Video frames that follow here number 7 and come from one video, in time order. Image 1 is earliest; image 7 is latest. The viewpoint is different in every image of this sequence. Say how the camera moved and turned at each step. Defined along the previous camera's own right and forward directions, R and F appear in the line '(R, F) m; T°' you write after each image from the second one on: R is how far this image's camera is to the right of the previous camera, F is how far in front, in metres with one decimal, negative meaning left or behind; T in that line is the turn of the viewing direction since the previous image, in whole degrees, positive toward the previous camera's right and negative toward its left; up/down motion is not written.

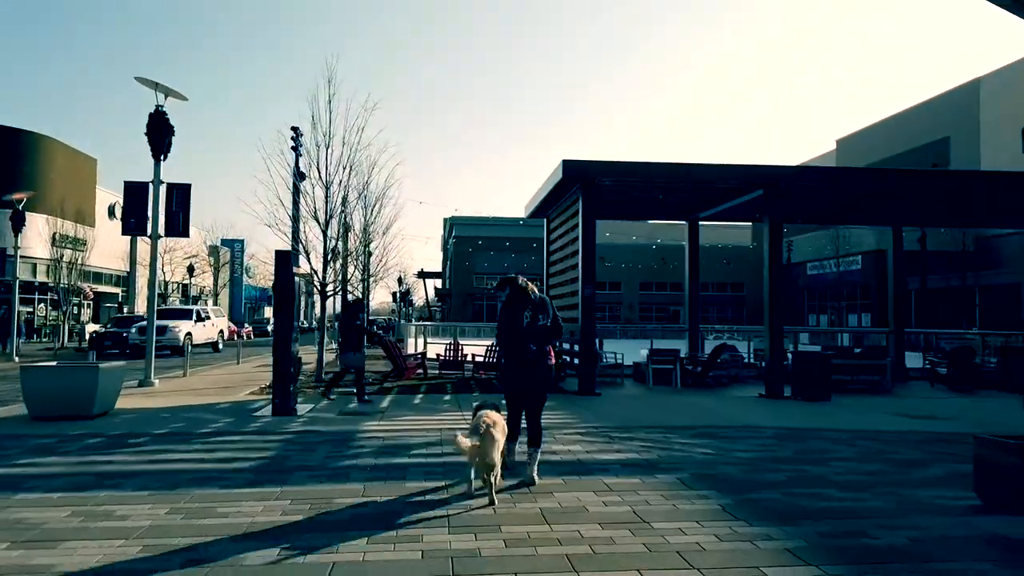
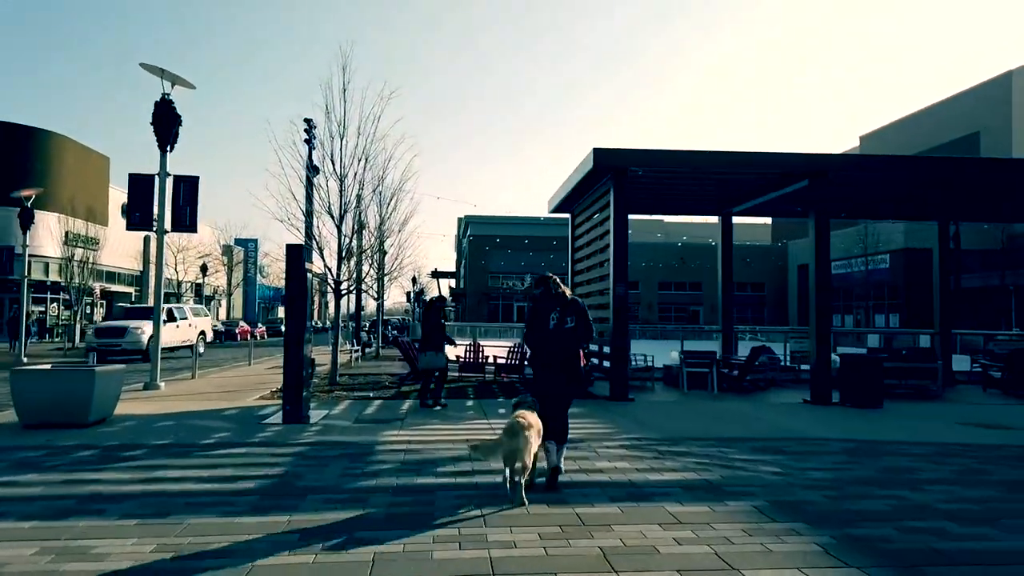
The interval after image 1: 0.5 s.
(-0.3, +1.0) m; -1°
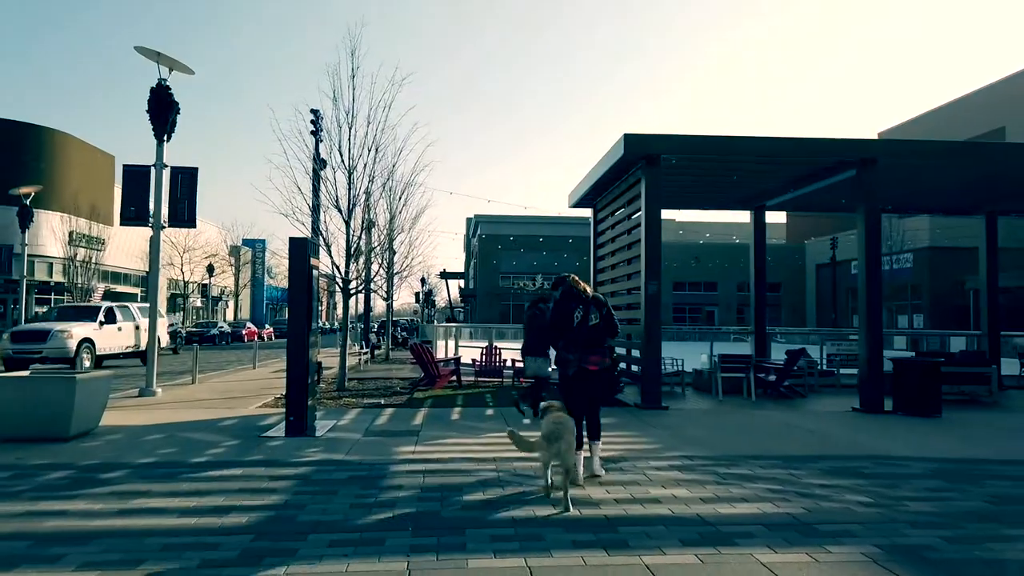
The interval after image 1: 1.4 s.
(-0.3, +1.1) m; -1°
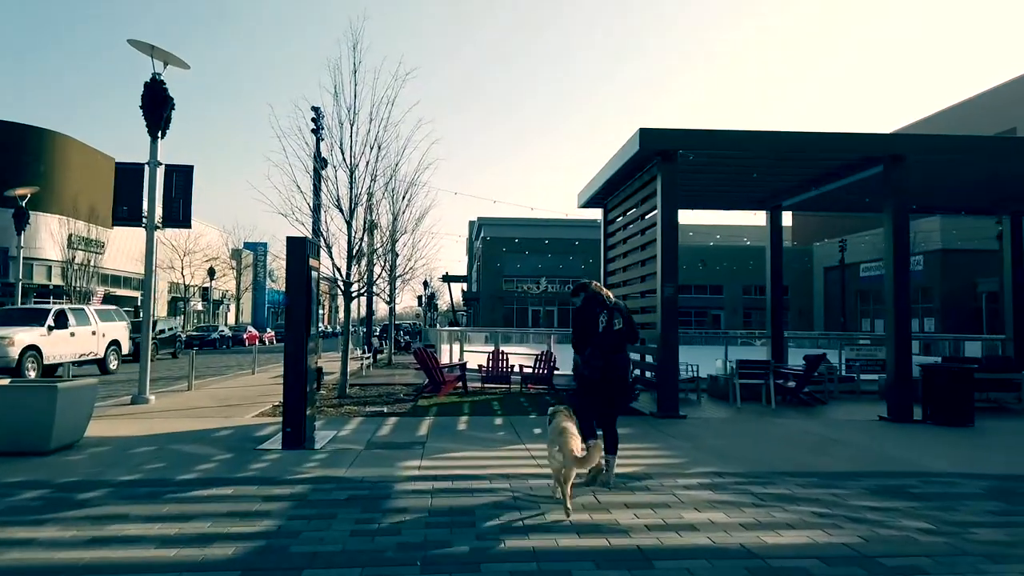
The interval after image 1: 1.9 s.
(-0.1, +0.6) m; 0°
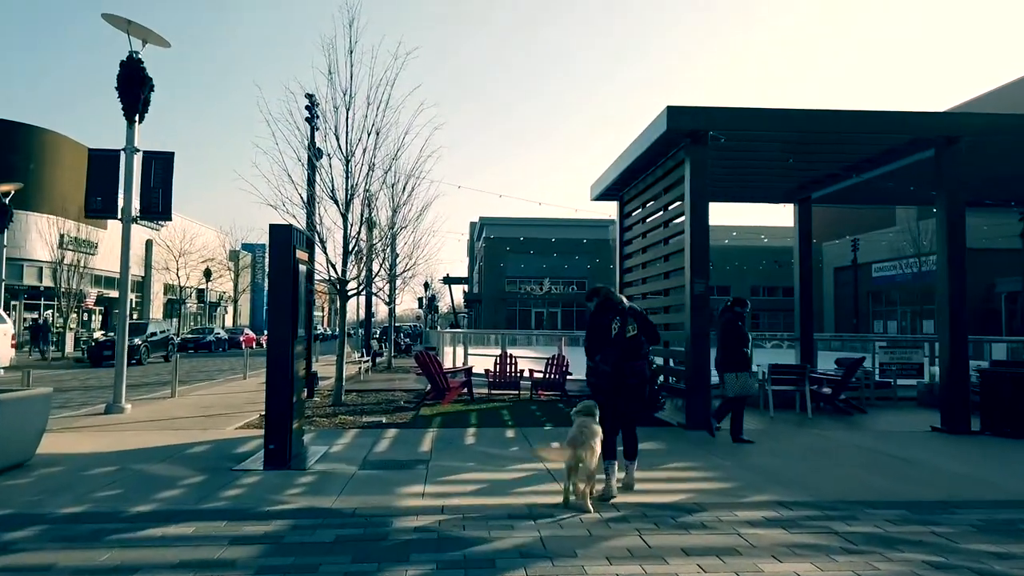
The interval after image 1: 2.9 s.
(-0.2, +1.3) m; 0°
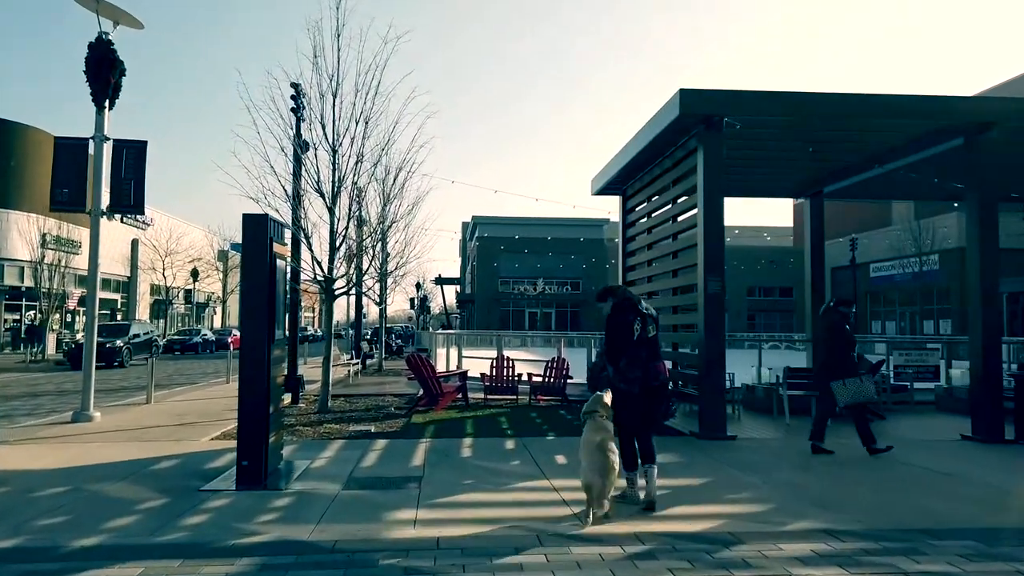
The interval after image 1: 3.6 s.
(-0.1, +0.9) m; +1°
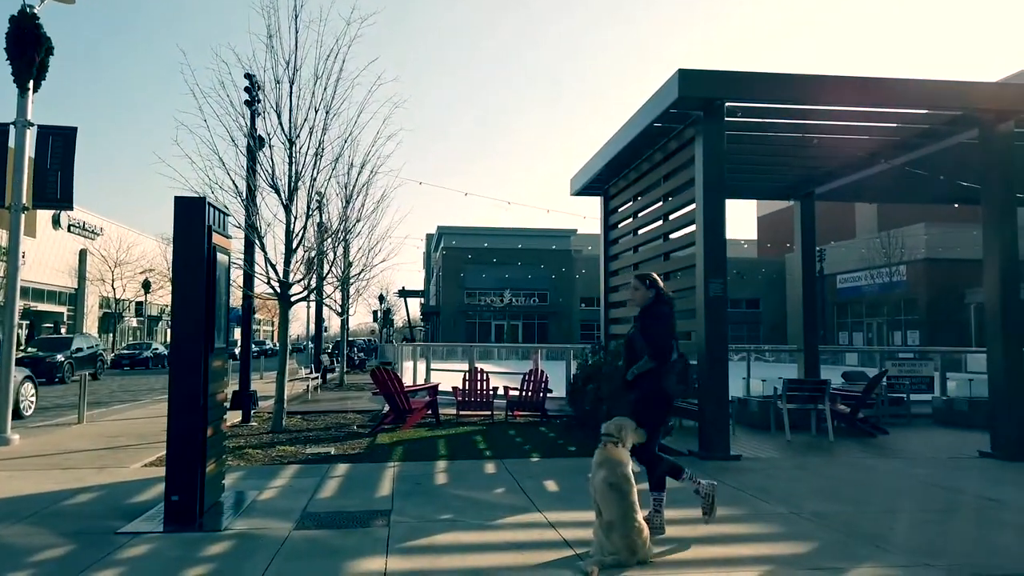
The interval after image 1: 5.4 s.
(-0.2, +1.1) m; +3°
